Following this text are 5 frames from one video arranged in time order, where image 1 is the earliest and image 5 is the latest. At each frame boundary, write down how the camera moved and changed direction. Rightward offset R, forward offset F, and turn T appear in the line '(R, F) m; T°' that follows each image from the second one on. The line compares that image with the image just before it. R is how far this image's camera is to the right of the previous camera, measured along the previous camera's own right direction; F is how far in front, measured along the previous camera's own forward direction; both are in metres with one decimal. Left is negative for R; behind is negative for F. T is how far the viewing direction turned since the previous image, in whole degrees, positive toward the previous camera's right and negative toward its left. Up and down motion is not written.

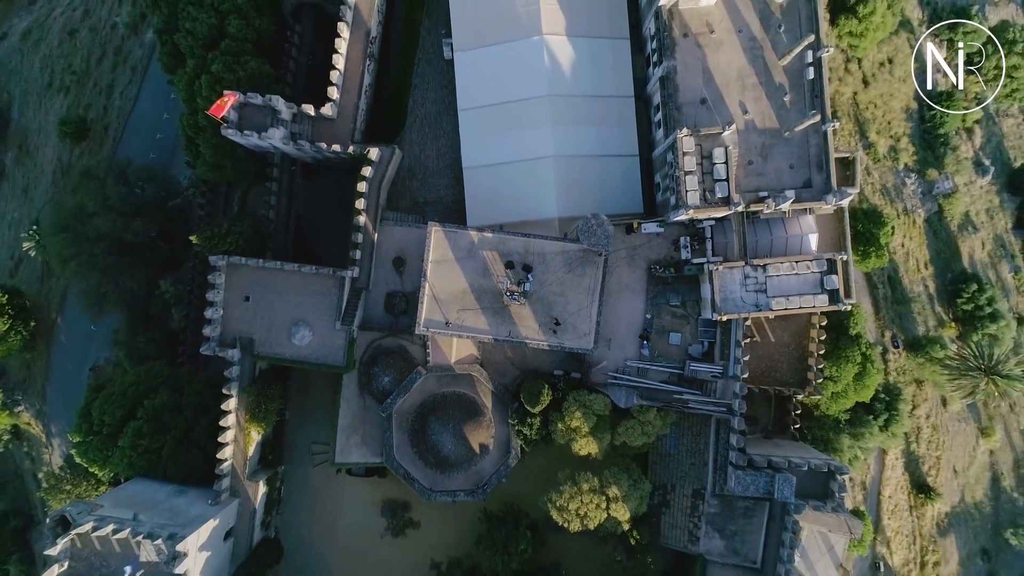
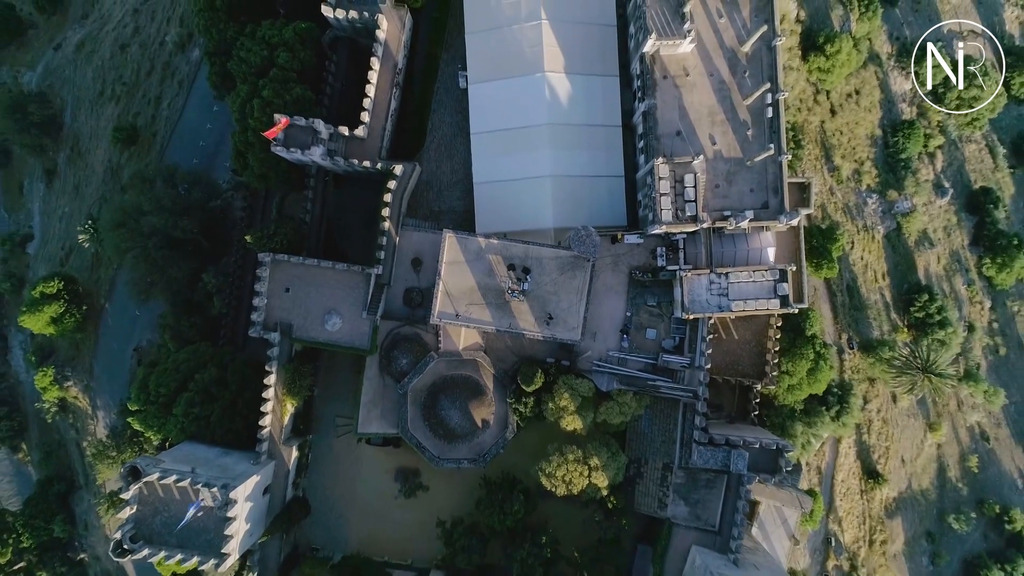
(-0.1, -4.7) m; 0°
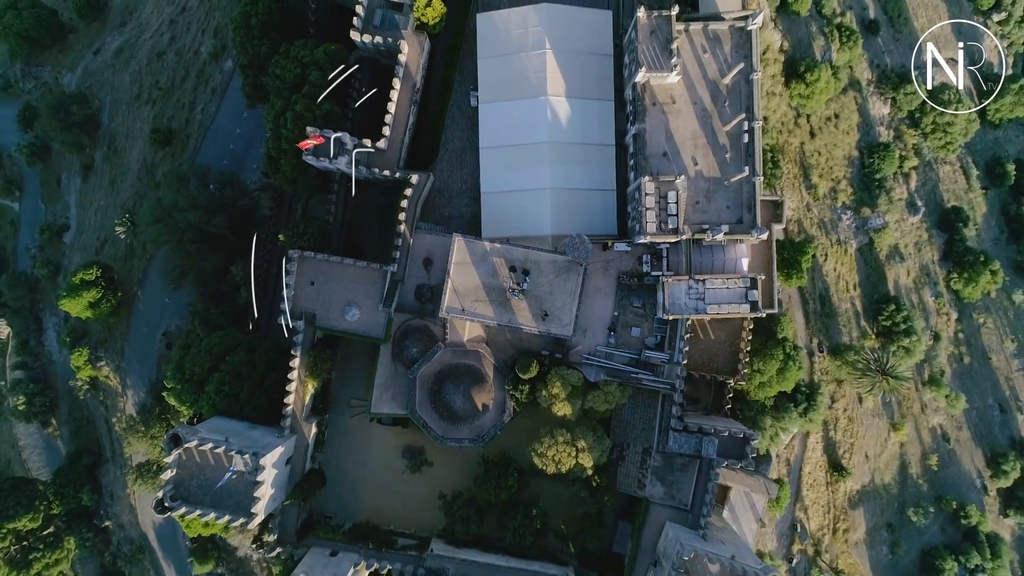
(-0.1, -3.9) m; 0°
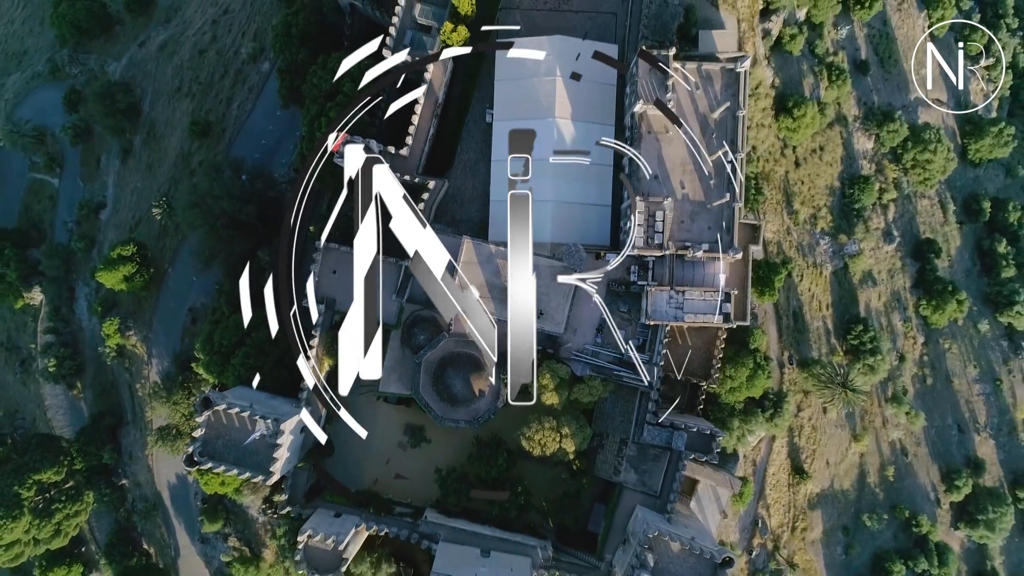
(0.0, -4.2) m; 0°
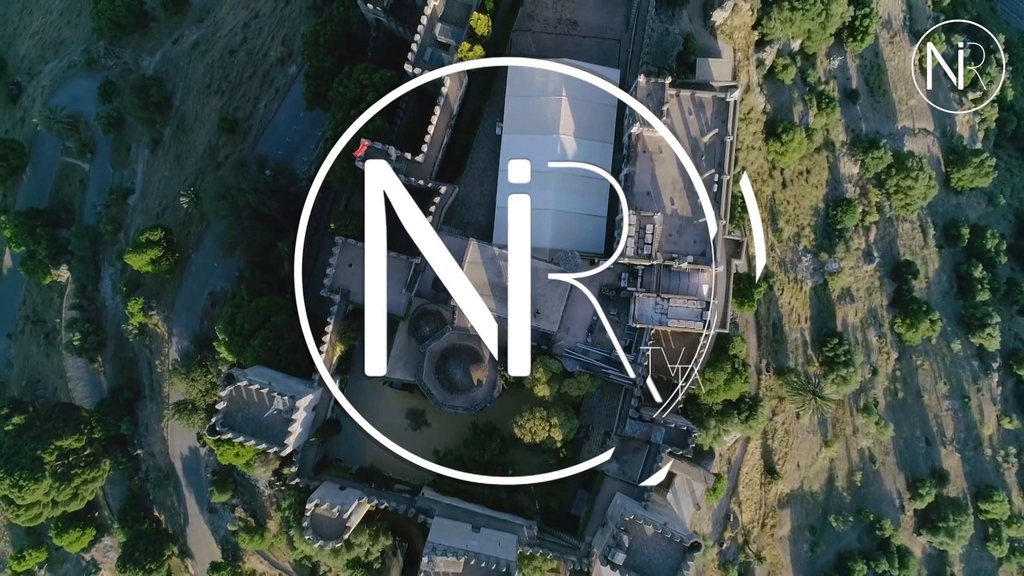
(0.0, -3.7) m; 0°
